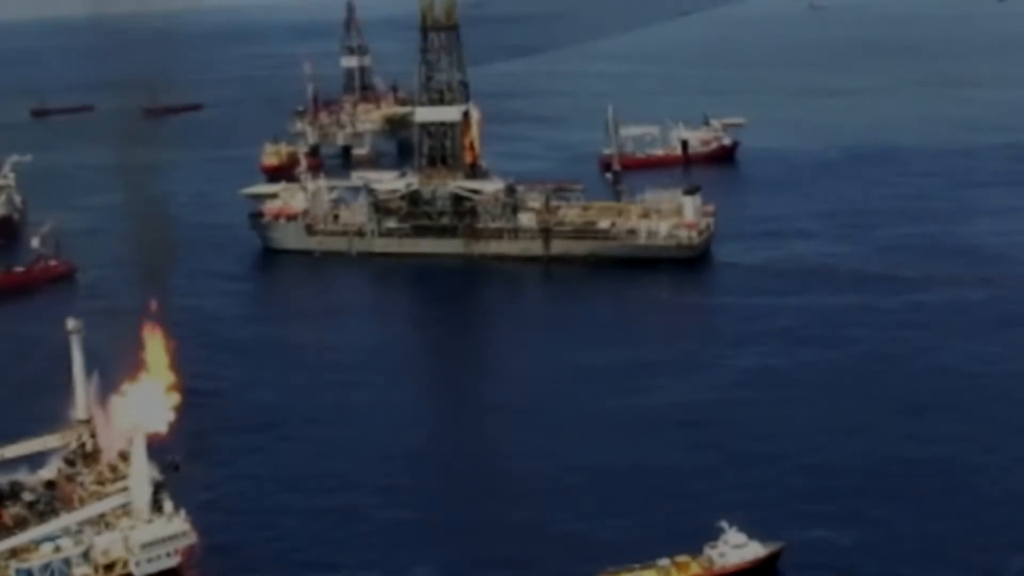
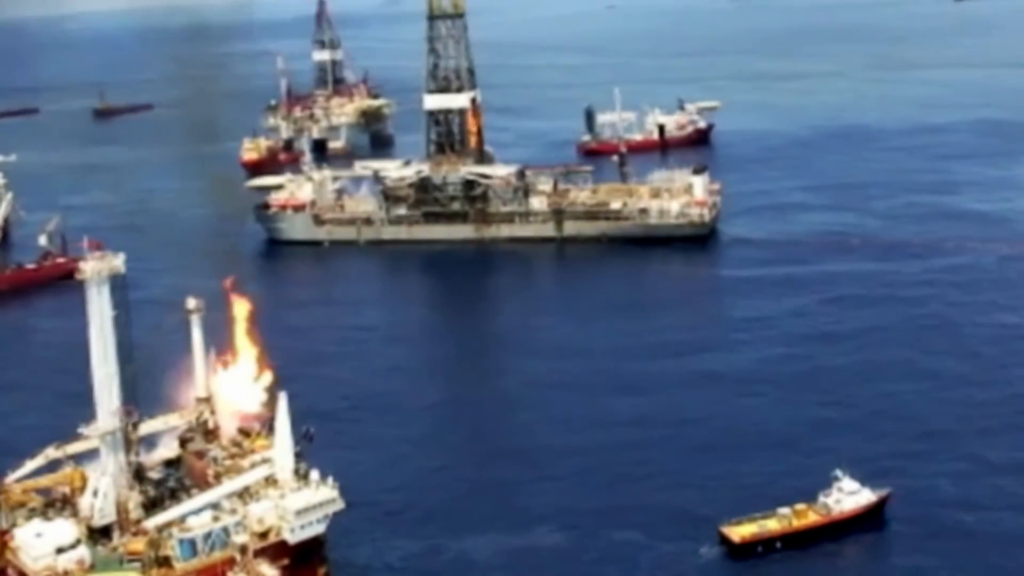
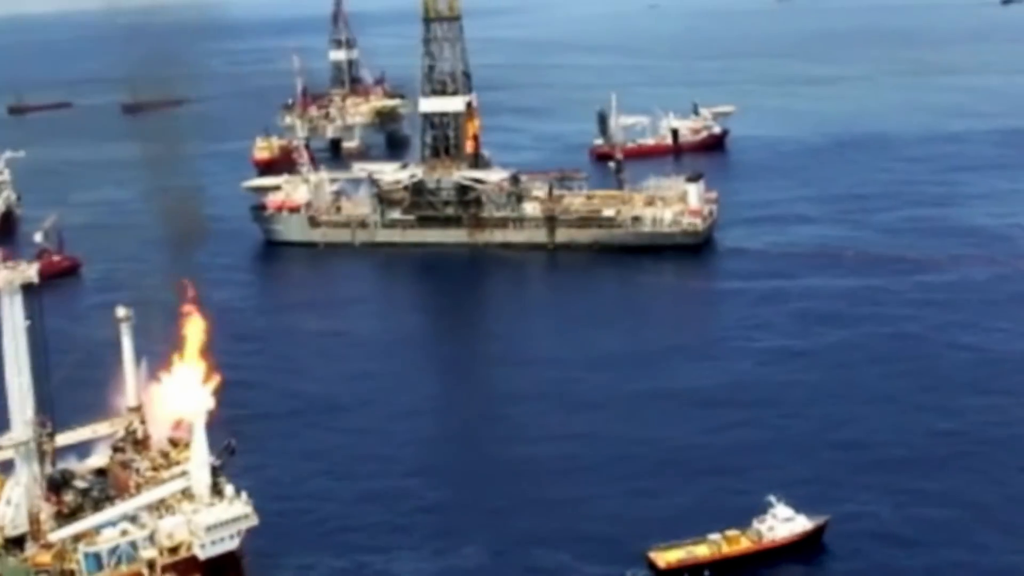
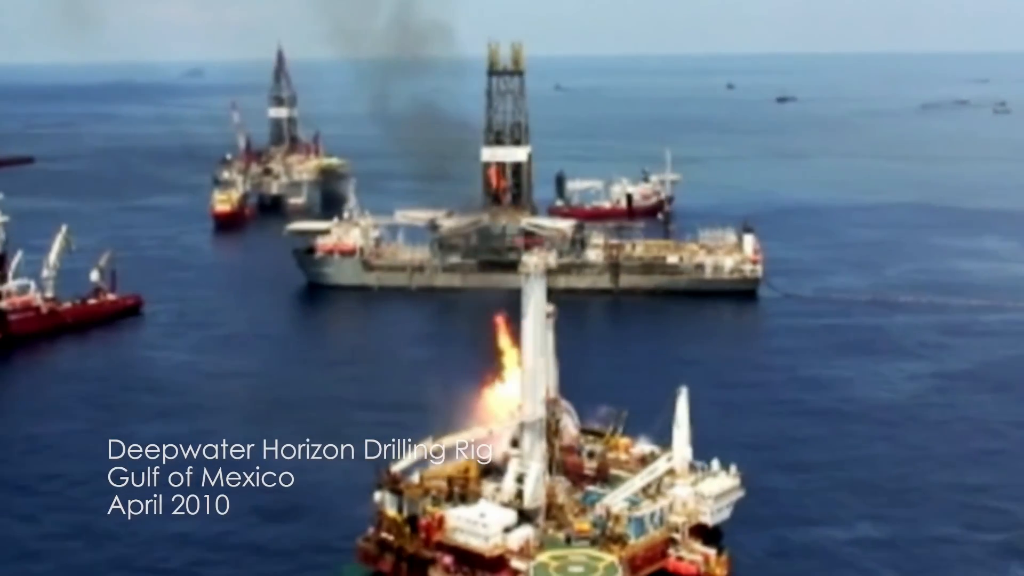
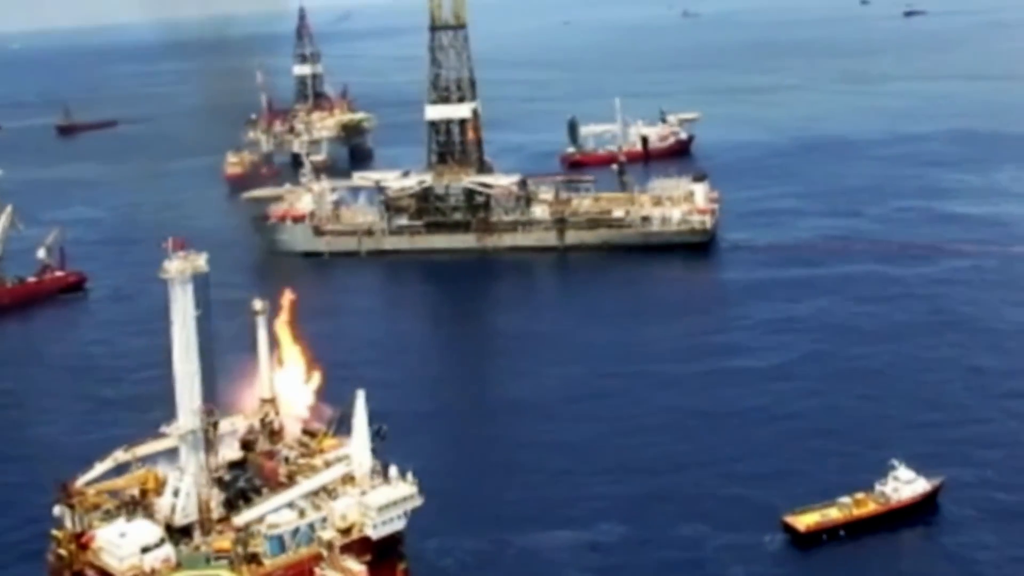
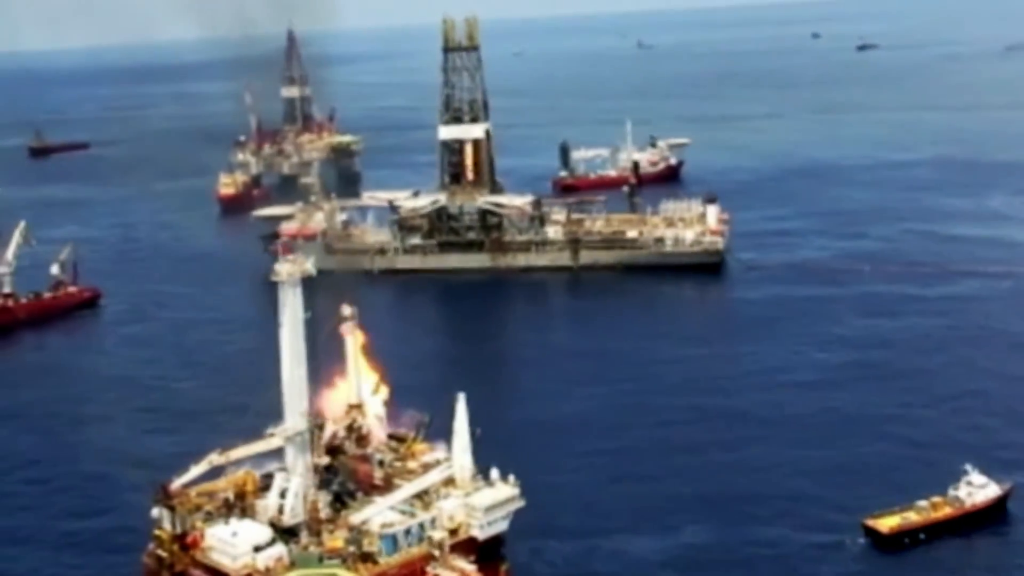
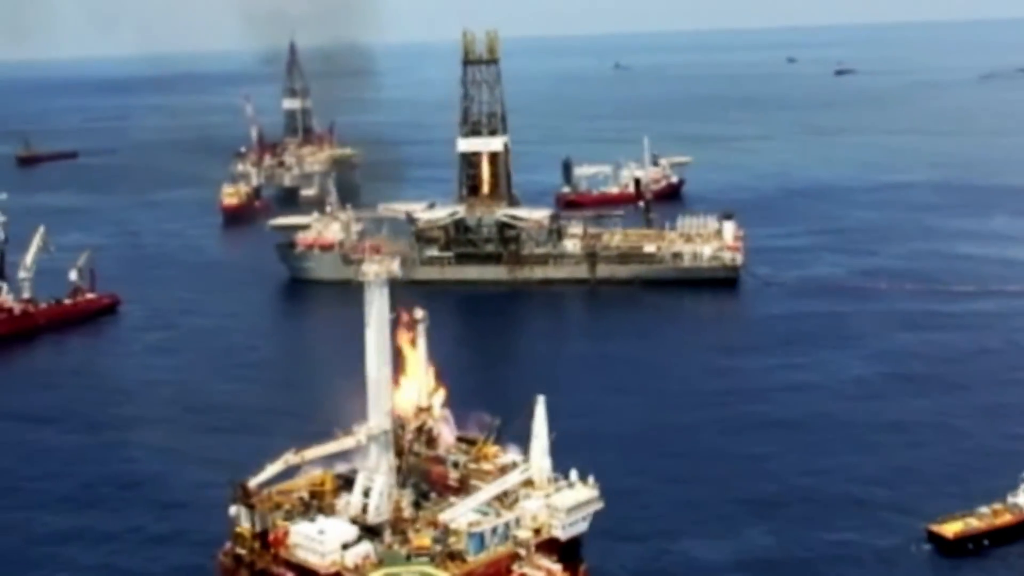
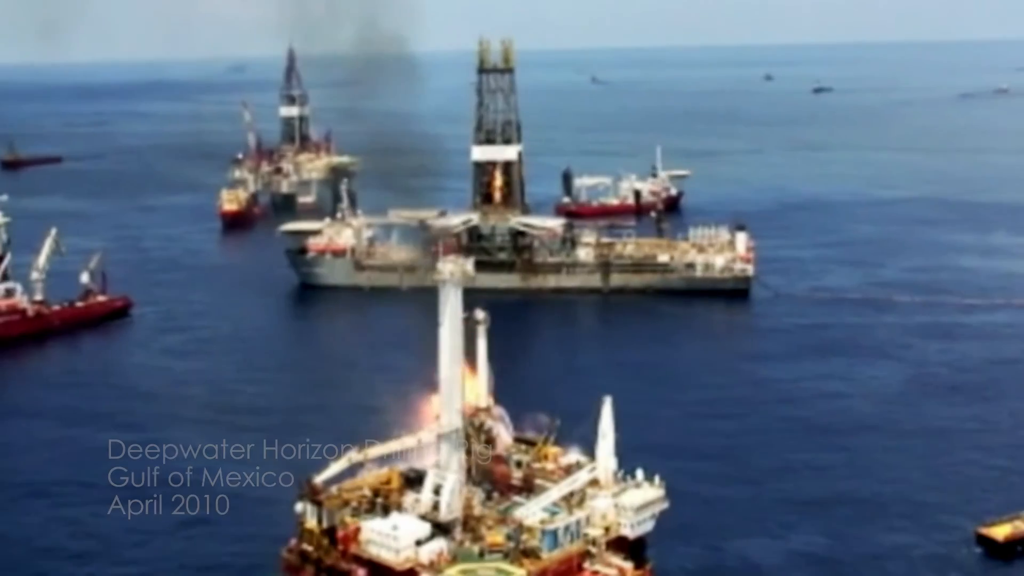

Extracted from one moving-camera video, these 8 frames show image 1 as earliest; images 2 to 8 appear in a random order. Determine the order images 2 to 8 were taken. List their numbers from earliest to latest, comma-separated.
3, 2, 5, 6, 7, 8, 4
